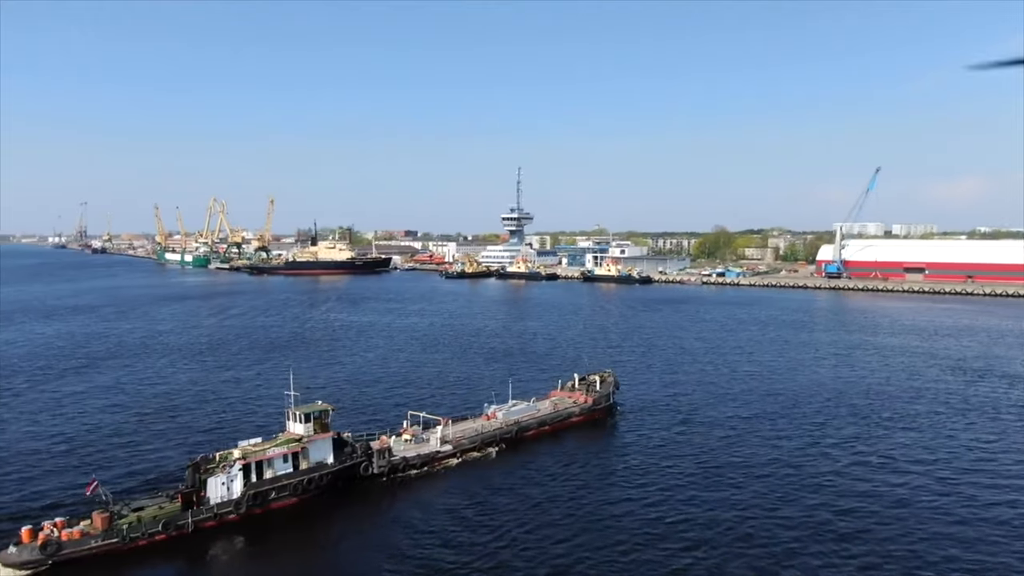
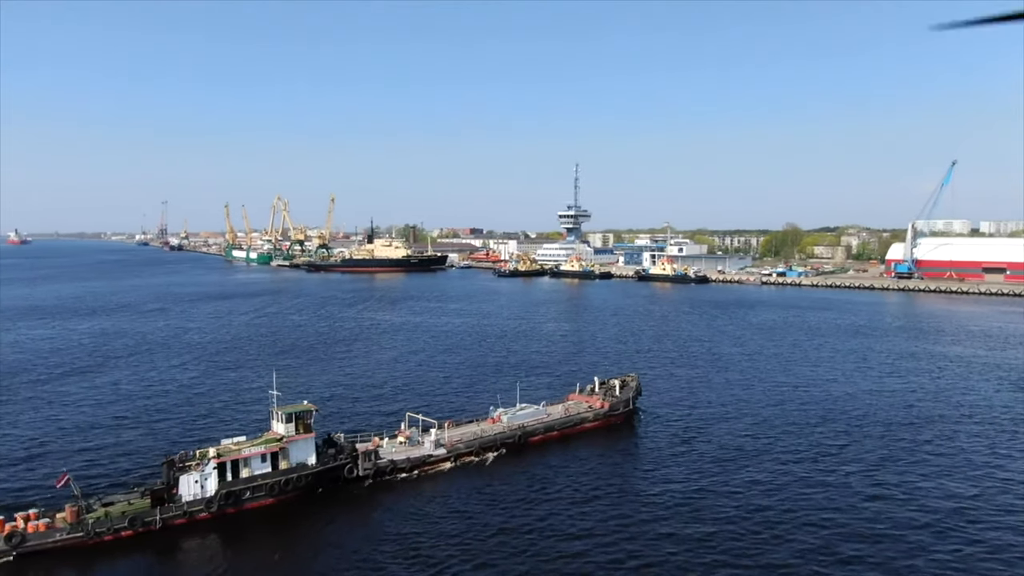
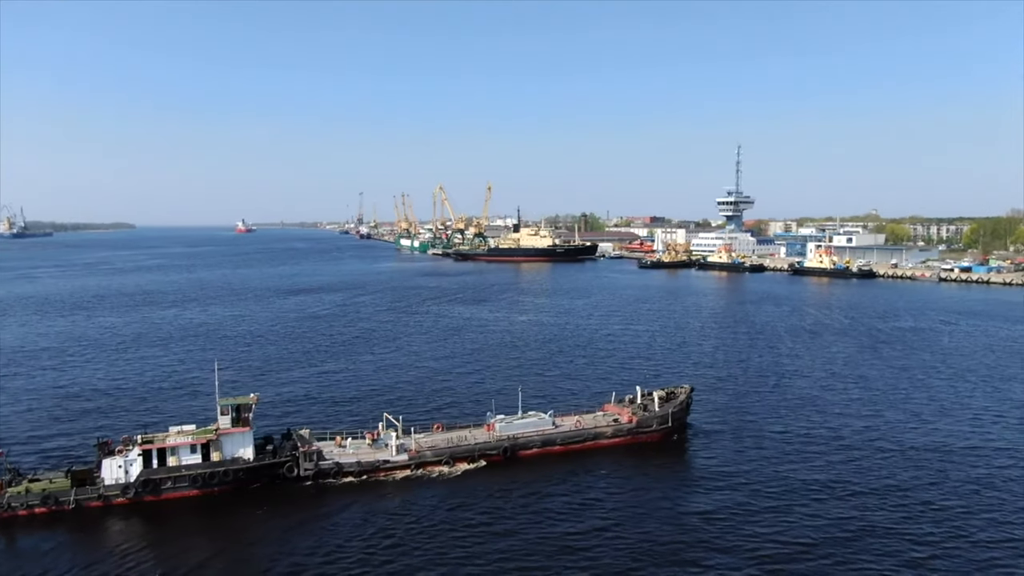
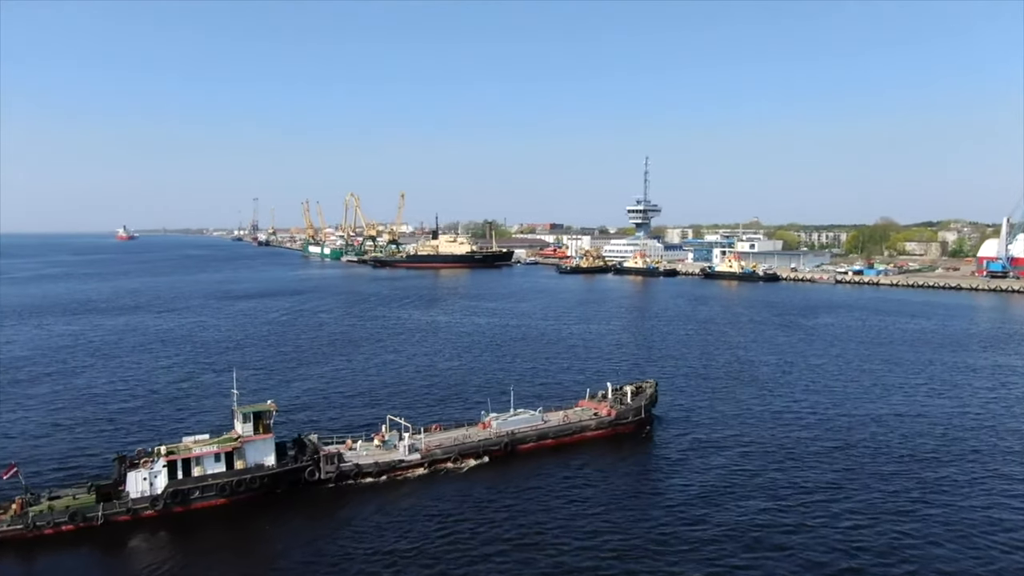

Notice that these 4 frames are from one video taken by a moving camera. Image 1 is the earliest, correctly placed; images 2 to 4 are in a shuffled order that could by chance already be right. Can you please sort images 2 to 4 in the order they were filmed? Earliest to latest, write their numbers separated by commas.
2, 4, 3
